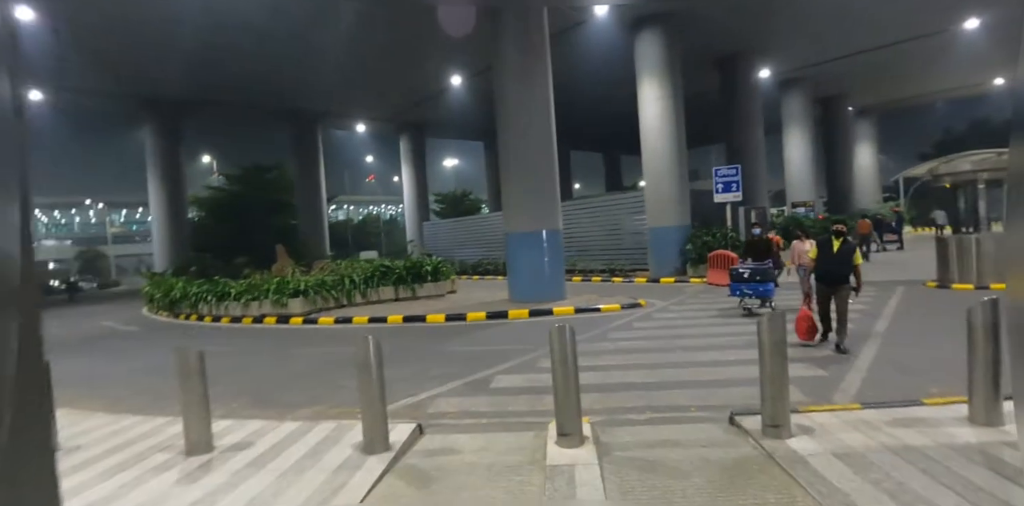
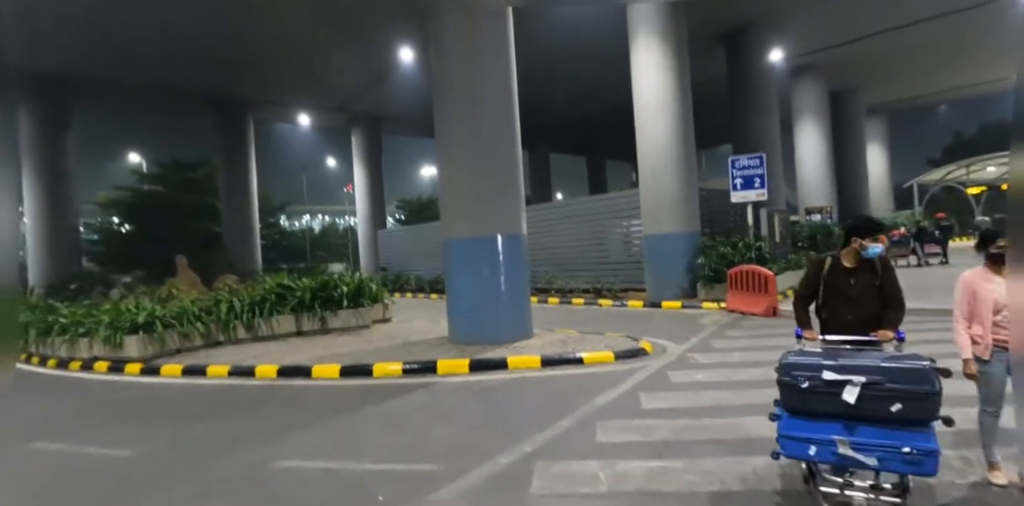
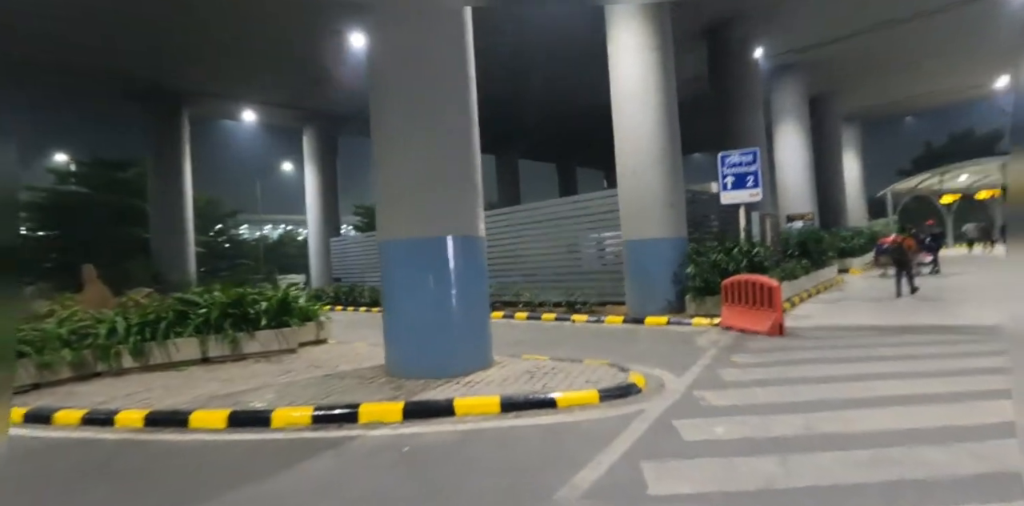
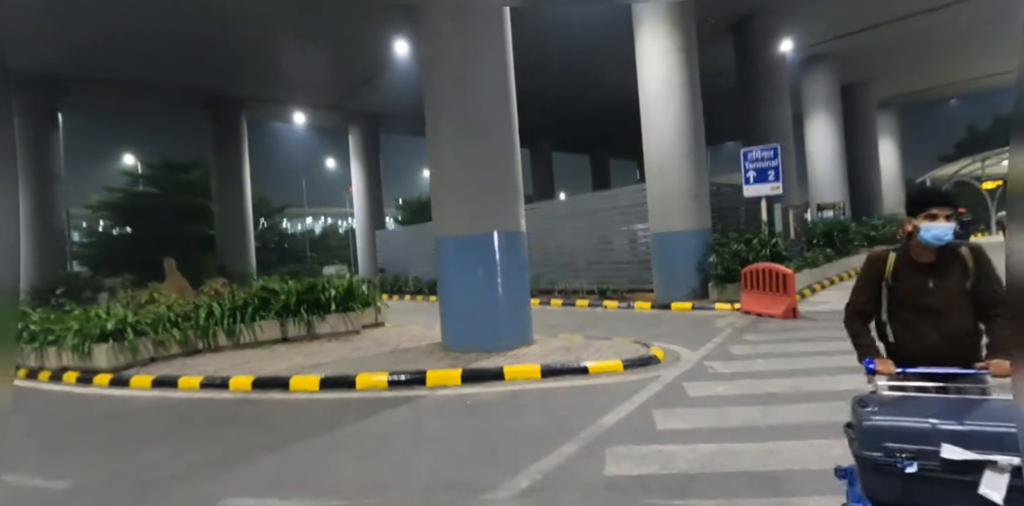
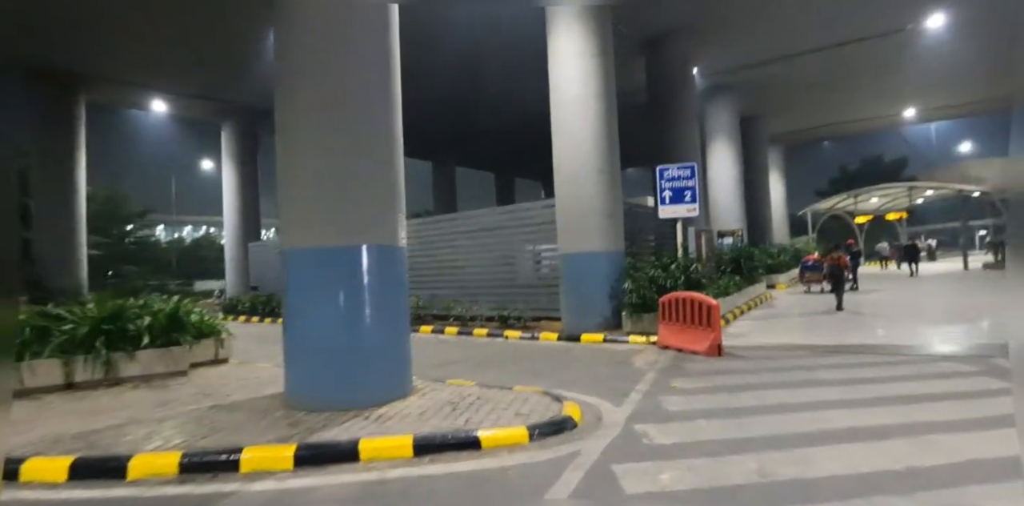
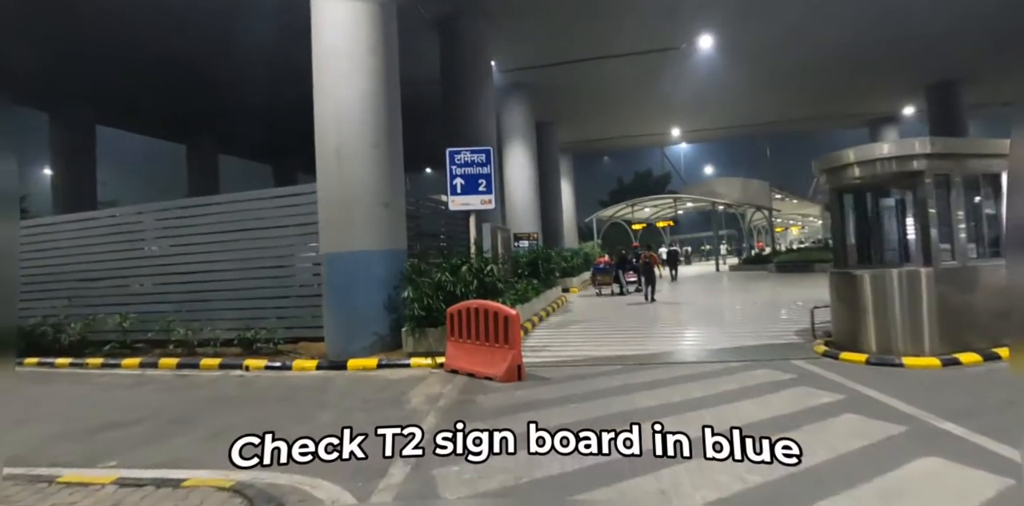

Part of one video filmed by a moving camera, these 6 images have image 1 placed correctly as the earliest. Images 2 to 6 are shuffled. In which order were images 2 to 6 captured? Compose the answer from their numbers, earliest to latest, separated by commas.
2, 4, 3, 5, 6
